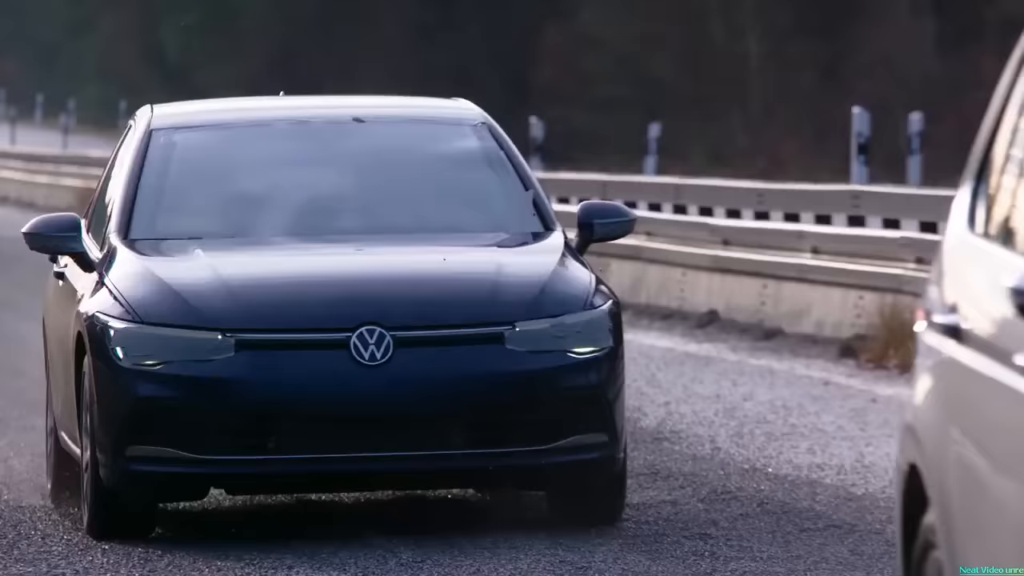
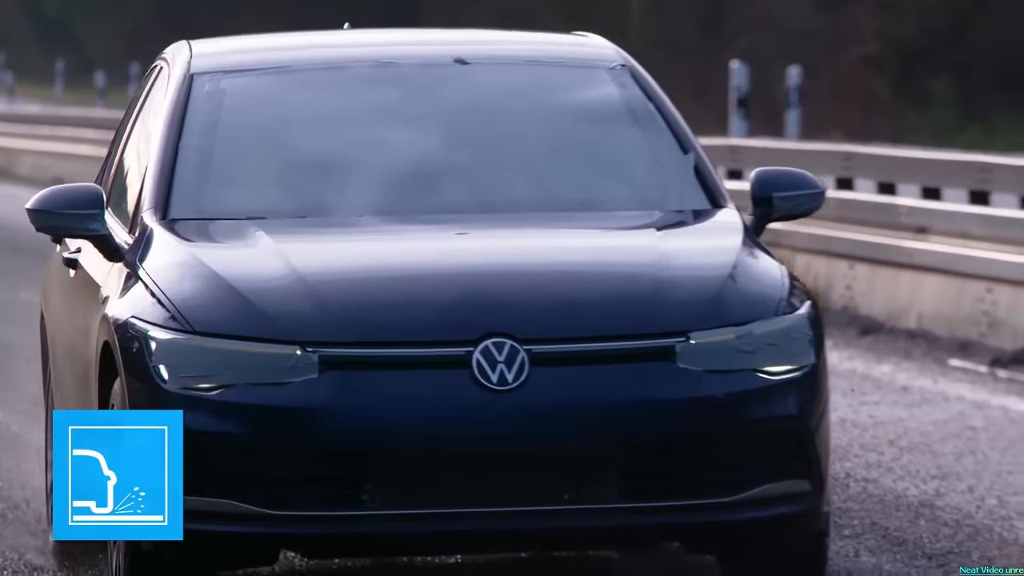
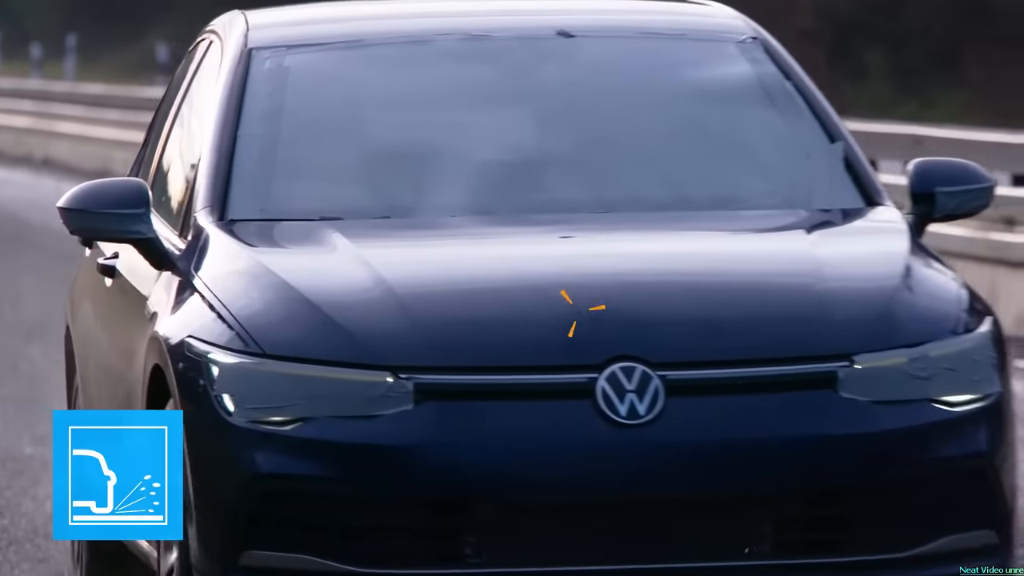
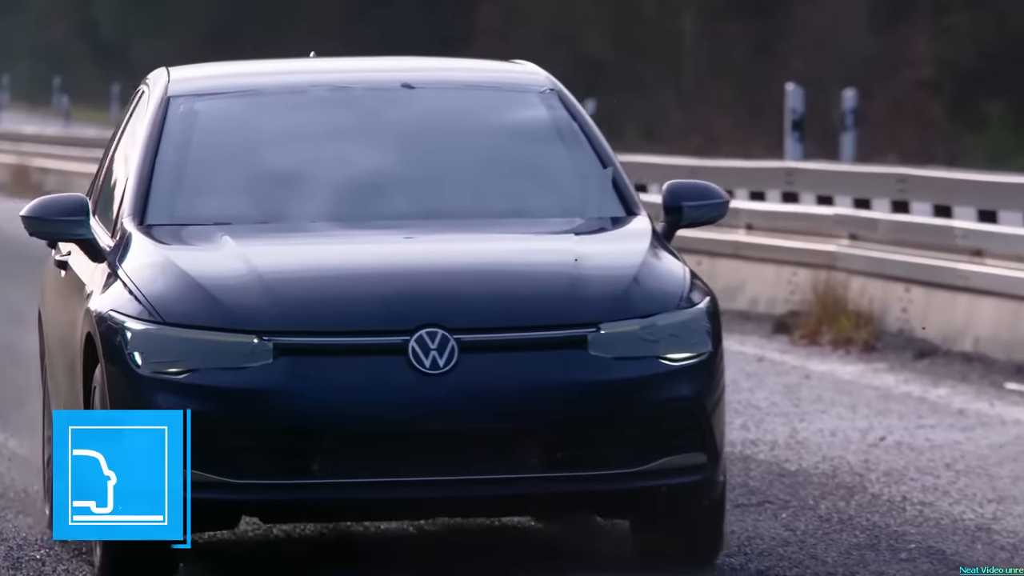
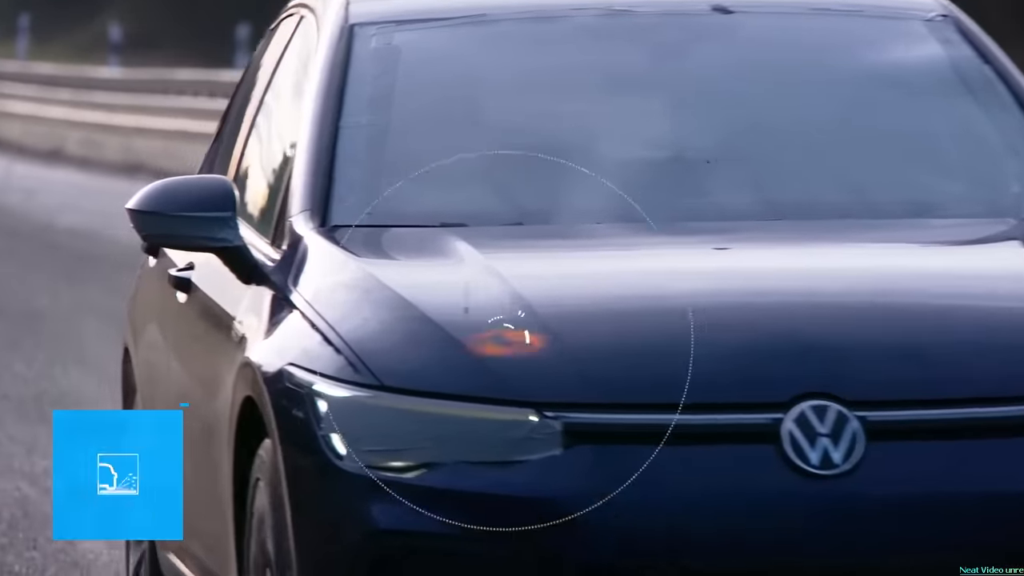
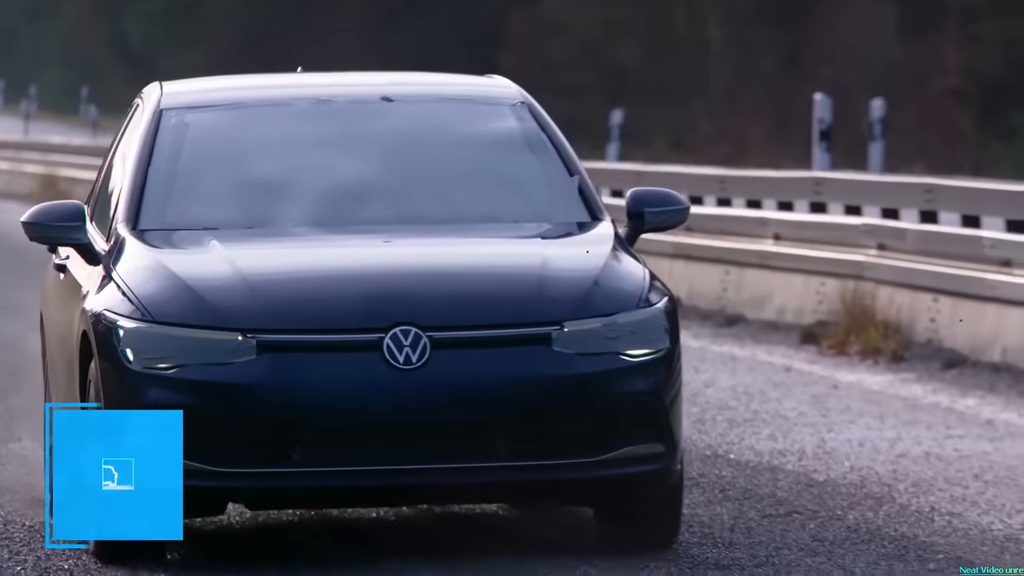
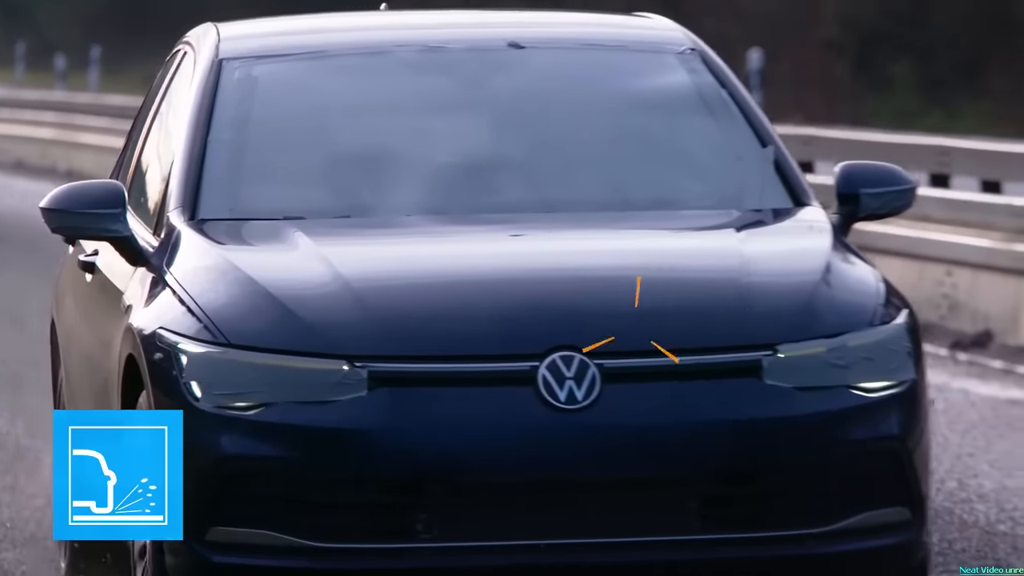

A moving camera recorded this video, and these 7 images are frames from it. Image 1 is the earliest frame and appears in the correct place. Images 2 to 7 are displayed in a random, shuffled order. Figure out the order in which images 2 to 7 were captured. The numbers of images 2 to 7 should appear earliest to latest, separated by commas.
6, 4, 2, 7, 3, 5
